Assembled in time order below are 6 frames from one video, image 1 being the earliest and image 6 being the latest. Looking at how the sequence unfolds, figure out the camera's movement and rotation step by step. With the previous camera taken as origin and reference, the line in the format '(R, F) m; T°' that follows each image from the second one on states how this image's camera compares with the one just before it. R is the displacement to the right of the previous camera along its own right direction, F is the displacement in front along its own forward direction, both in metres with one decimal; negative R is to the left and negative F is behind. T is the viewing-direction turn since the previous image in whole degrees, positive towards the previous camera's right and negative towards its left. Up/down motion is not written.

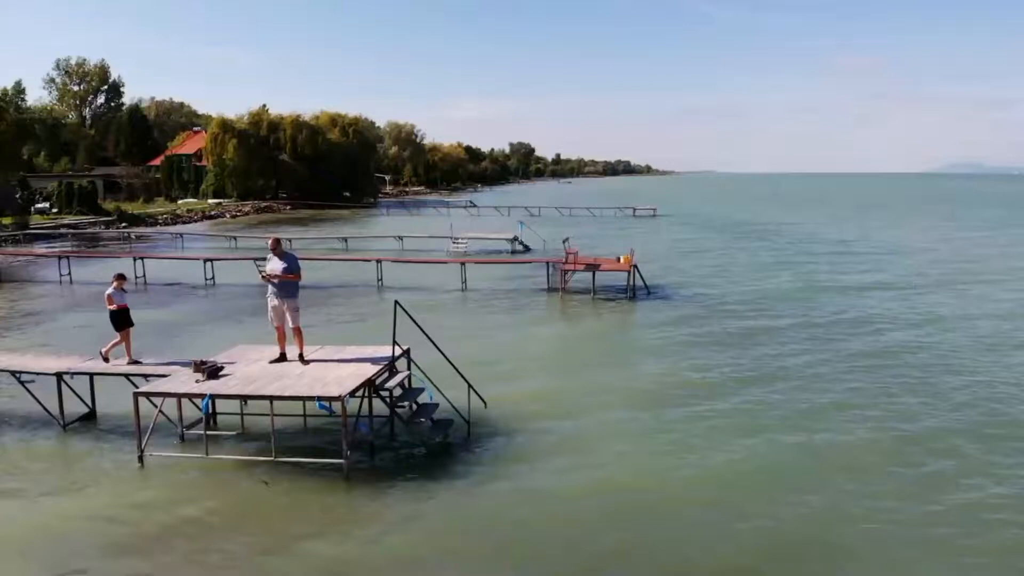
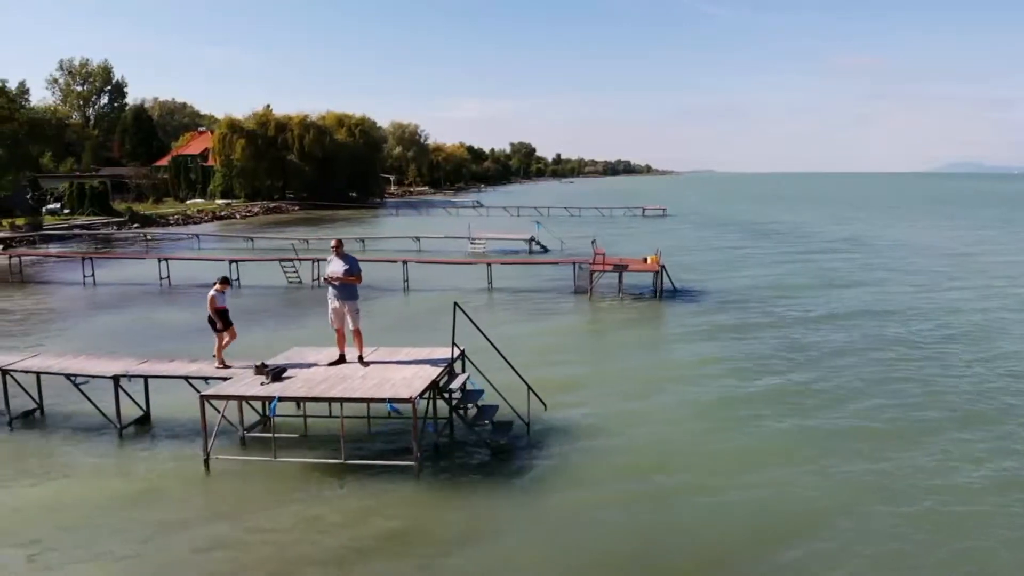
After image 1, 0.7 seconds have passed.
(-2.9, +0.2) m; 0°
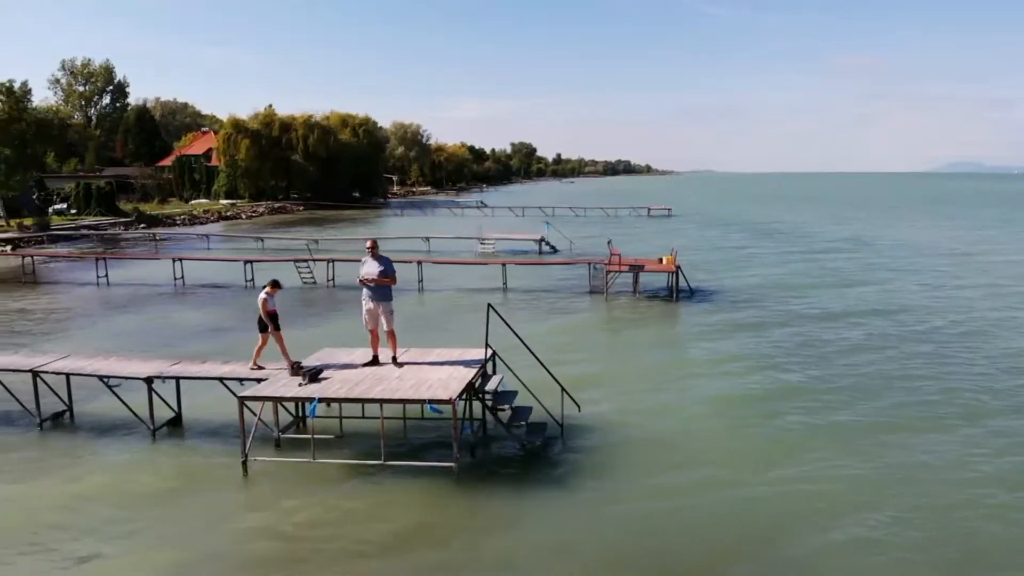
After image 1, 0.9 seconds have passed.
(-1.6, 0.0) m; 0°
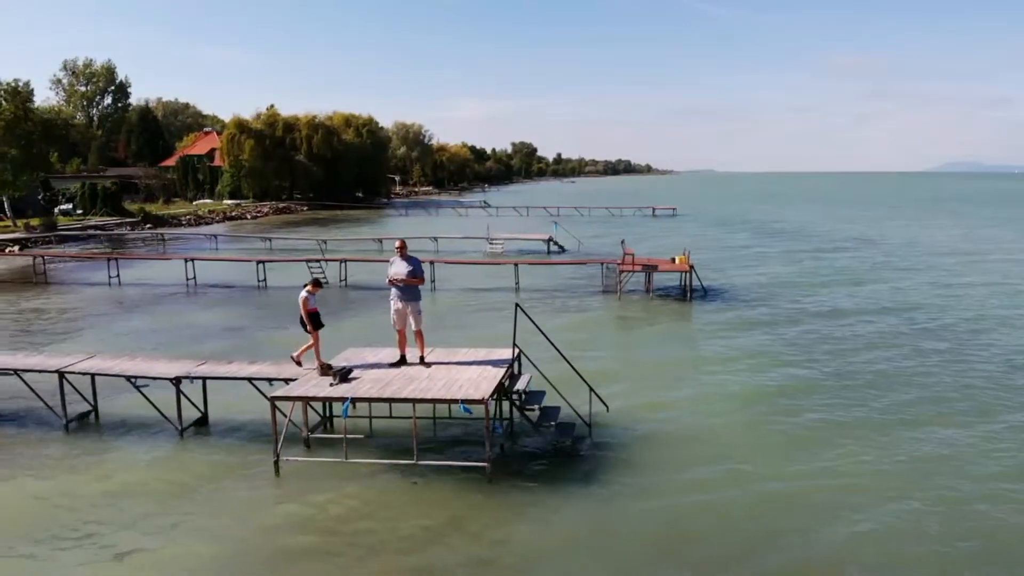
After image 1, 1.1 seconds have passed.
(-1.3, 0.0) m; 0°
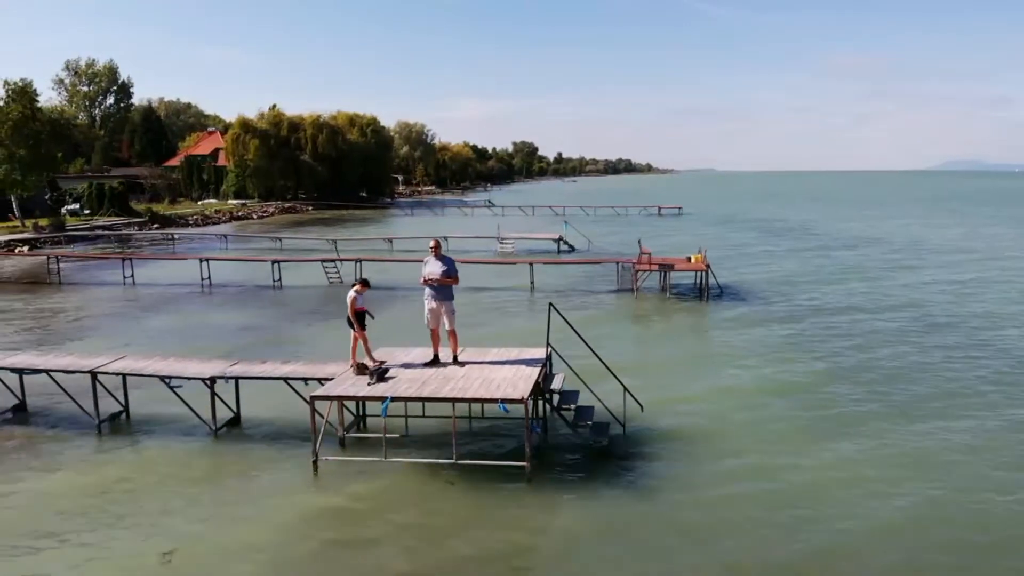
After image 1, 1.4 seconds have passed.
(-1.6, 0.0) m; 0°
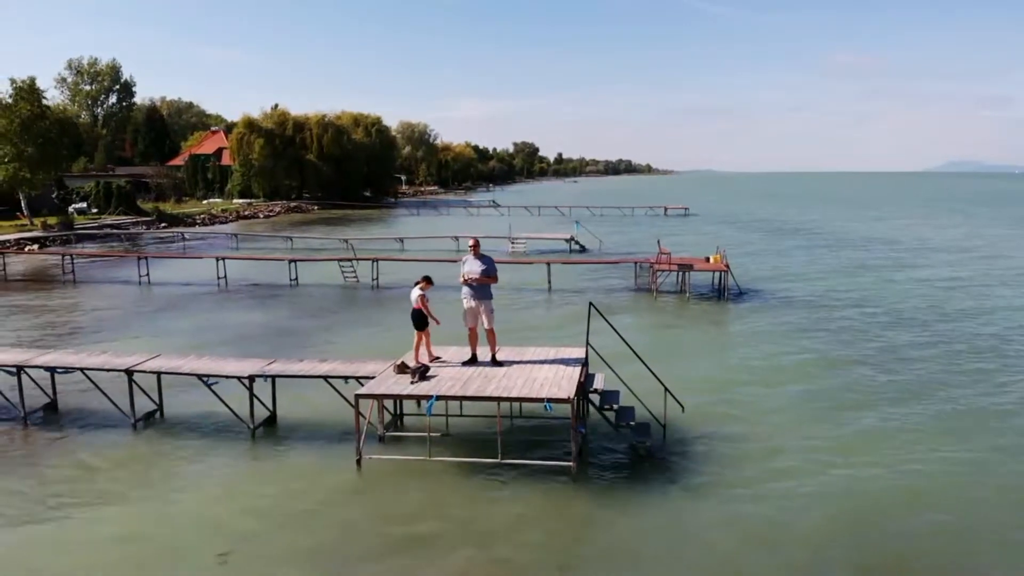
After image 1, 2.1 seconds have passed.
(-1.9, +0.2) m; 0°
